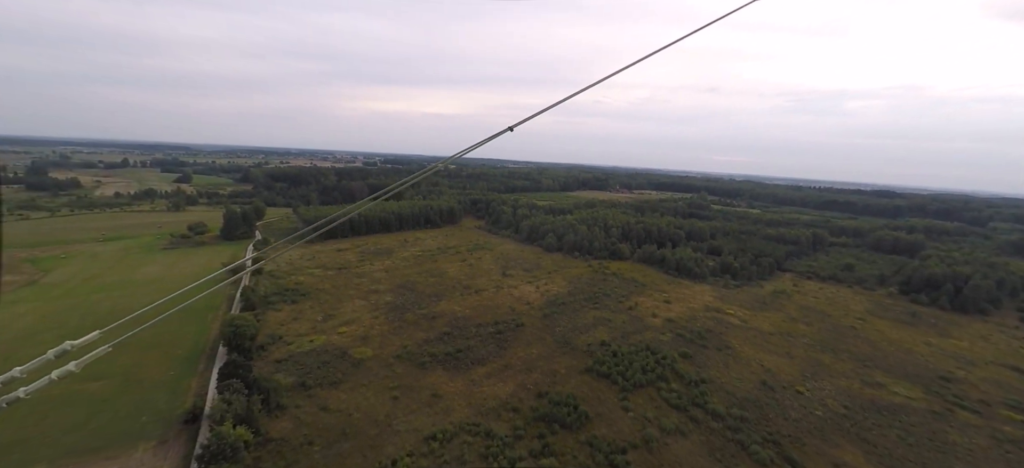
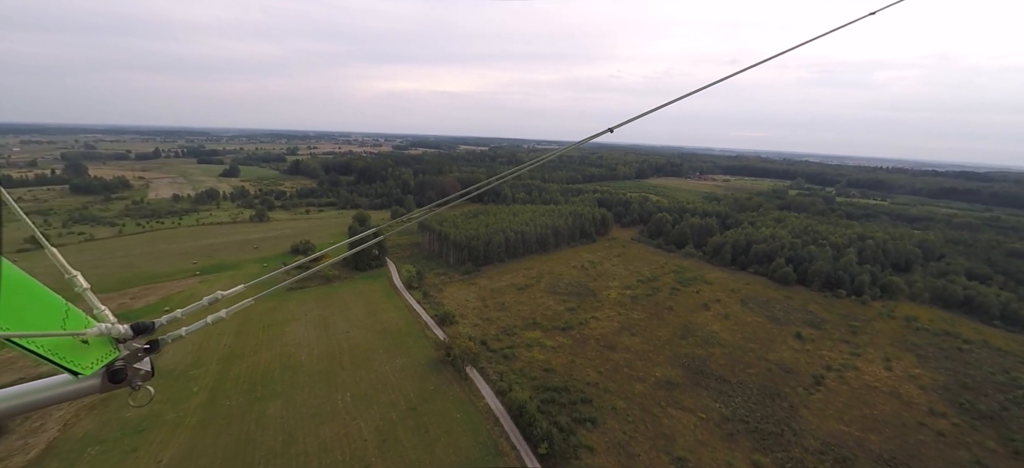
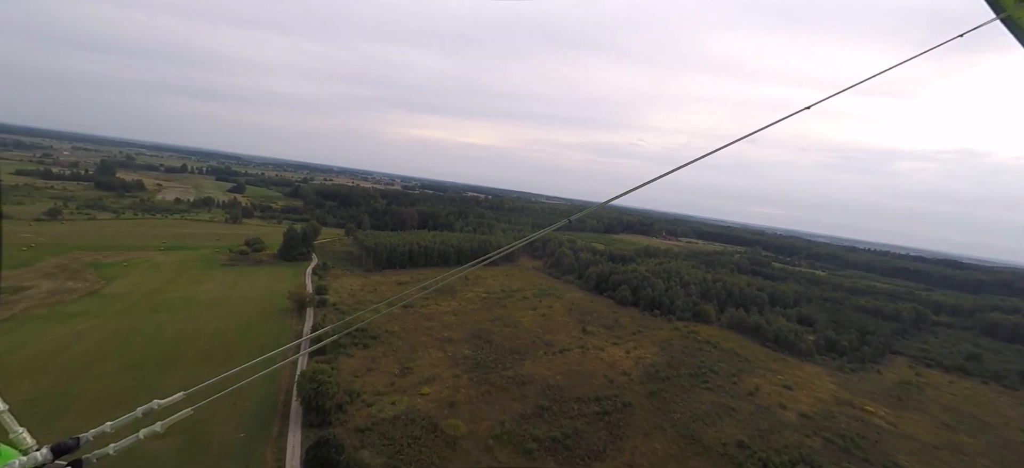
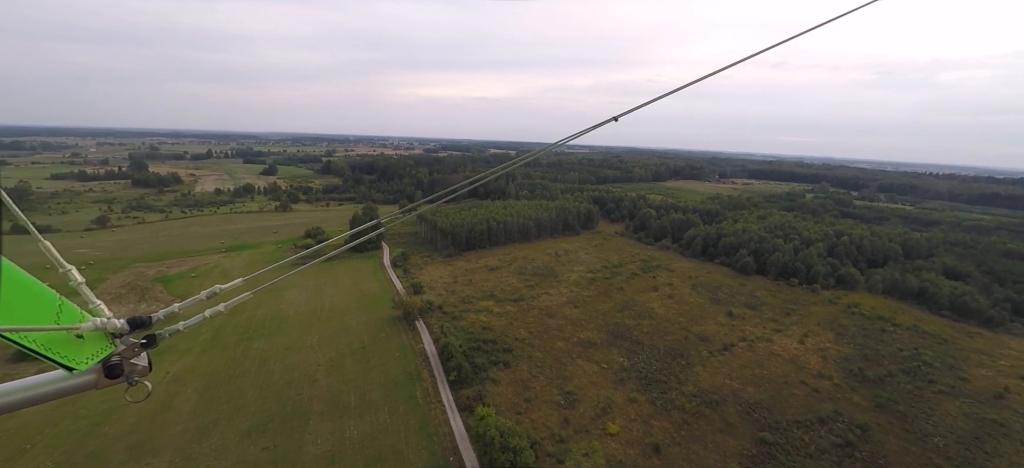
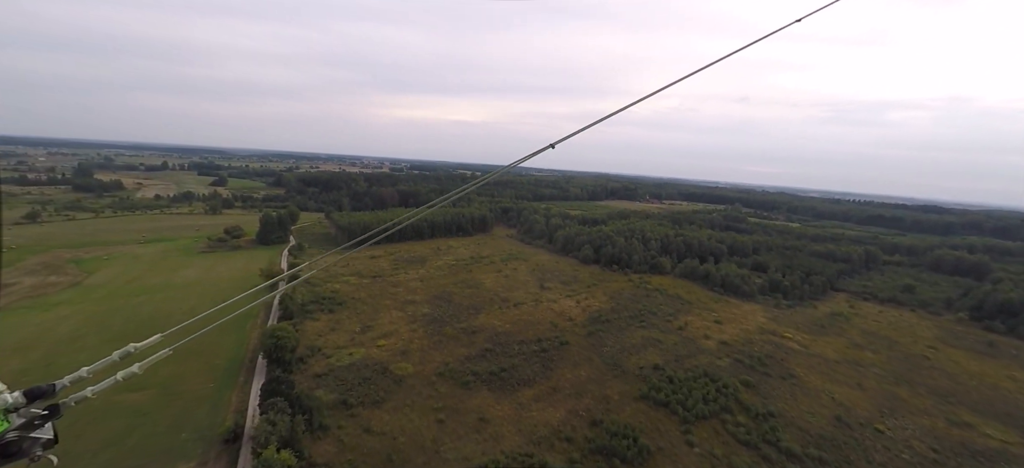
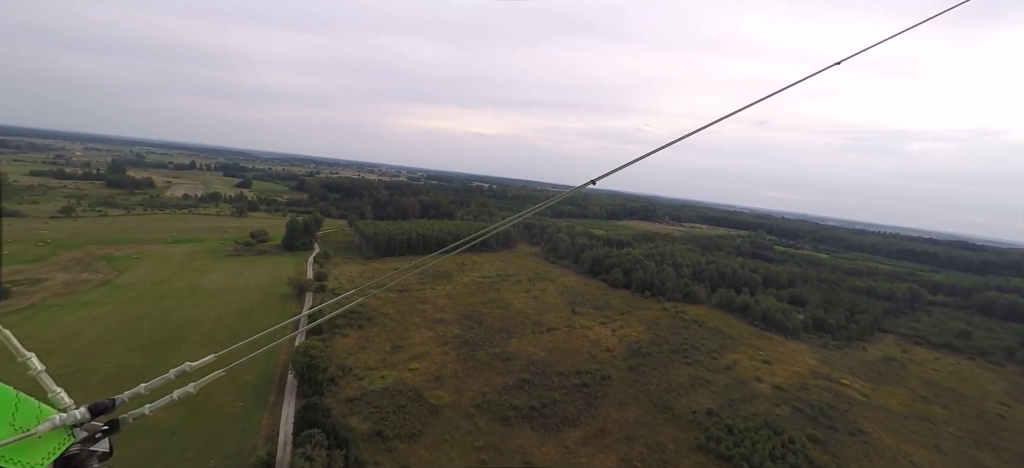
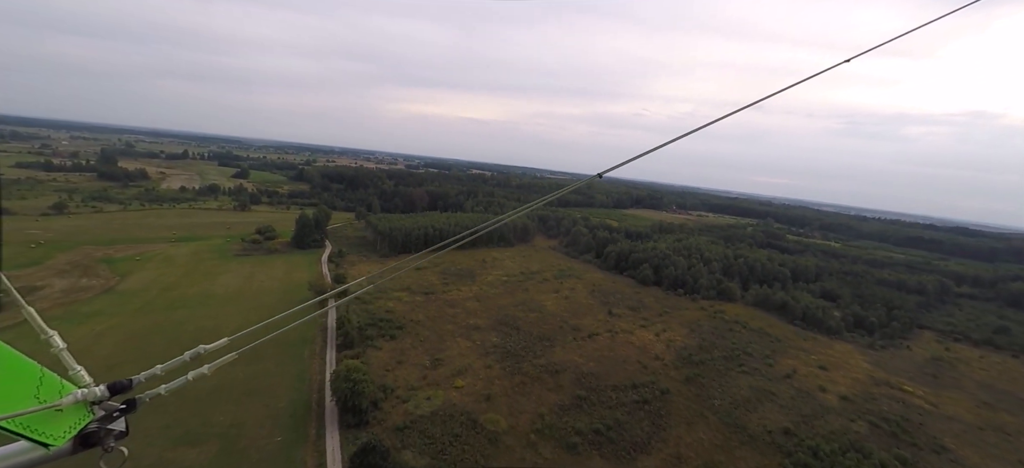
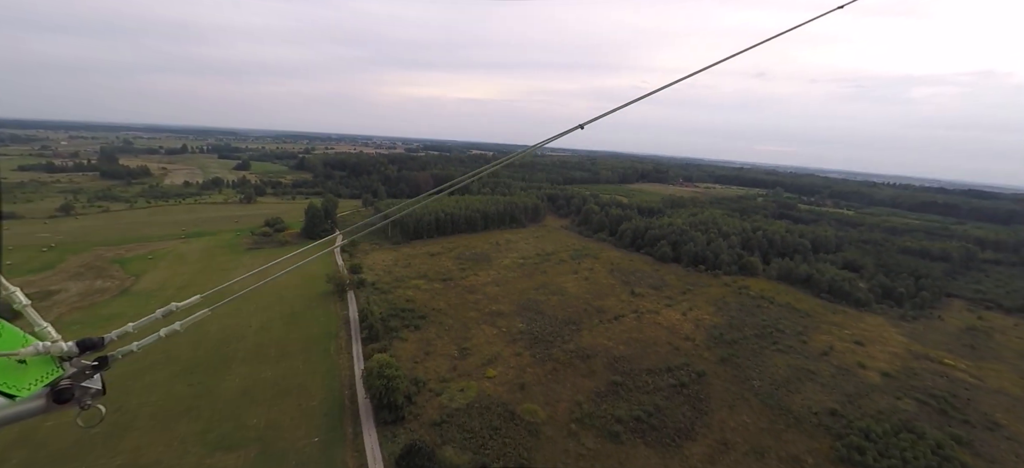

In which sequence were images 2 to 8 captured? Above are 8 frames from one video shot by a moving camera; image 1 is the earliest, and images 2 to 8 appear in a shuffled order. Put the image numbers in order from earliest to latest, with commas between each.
5, 6, 3, 7, 8, 4, 2
